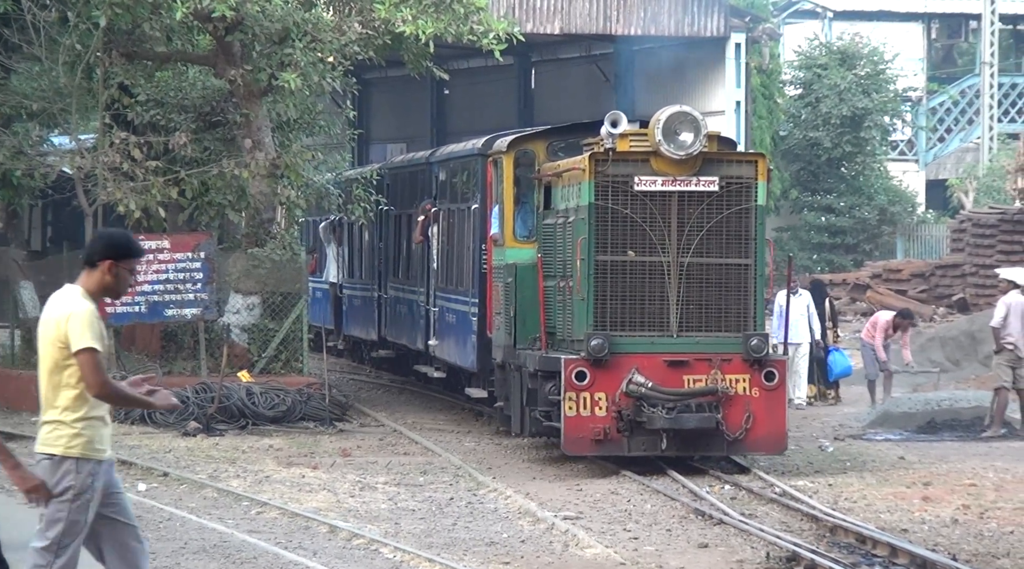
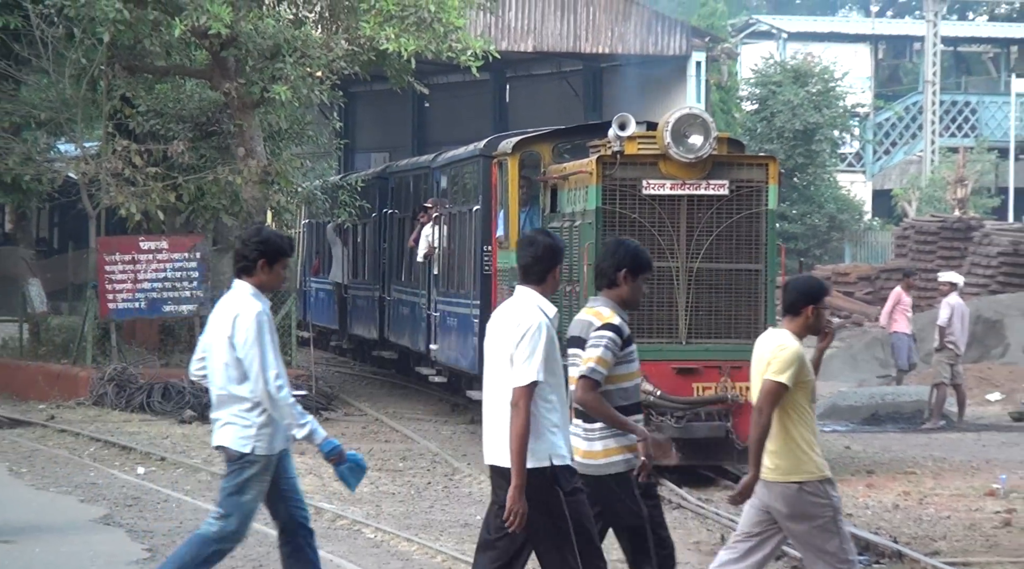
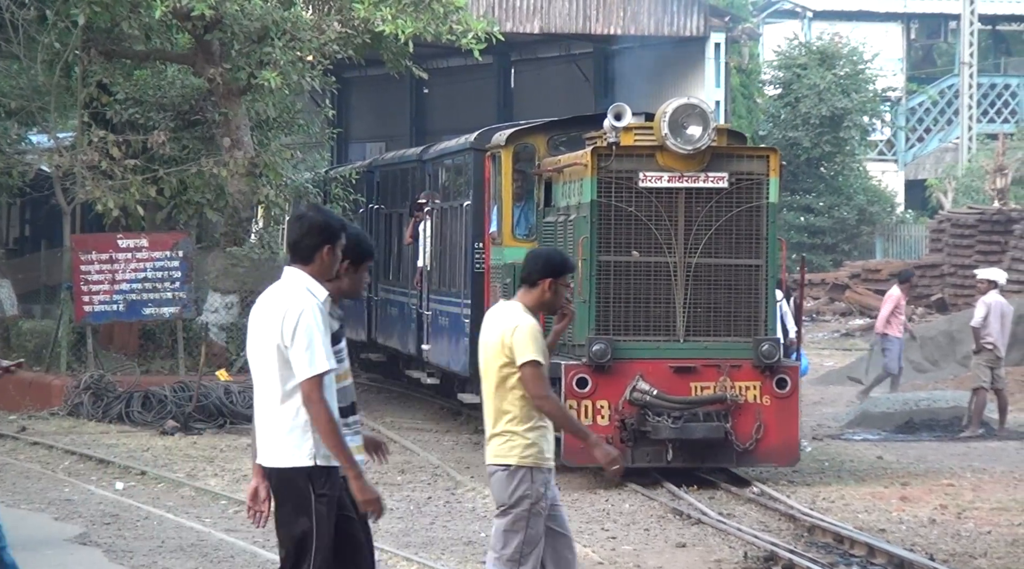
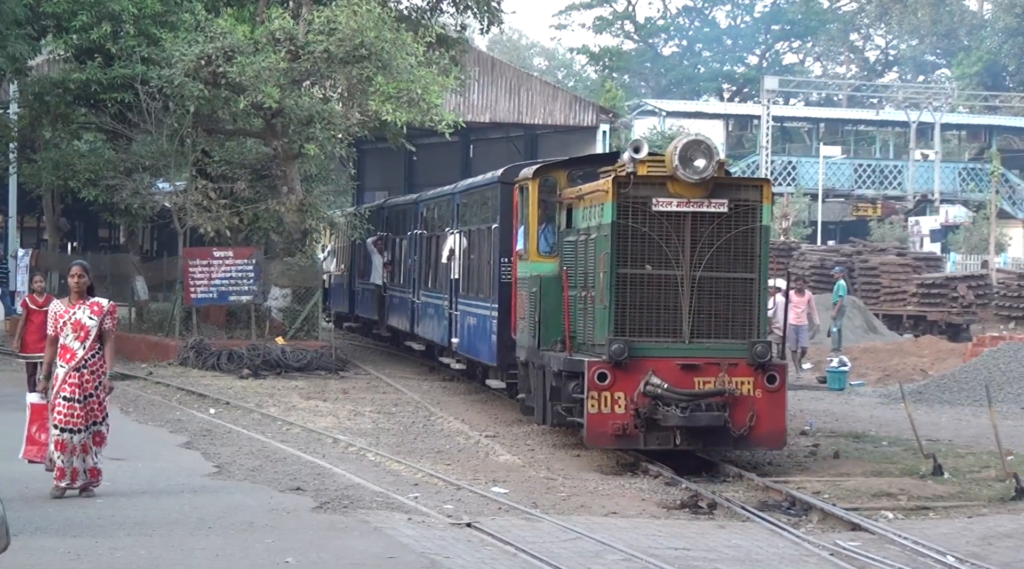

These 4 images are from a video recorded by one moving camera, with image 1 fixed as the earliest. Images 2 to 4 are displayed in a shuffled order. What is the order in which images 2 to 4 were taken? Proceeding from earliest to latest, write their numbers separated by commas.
3, 2, 4
